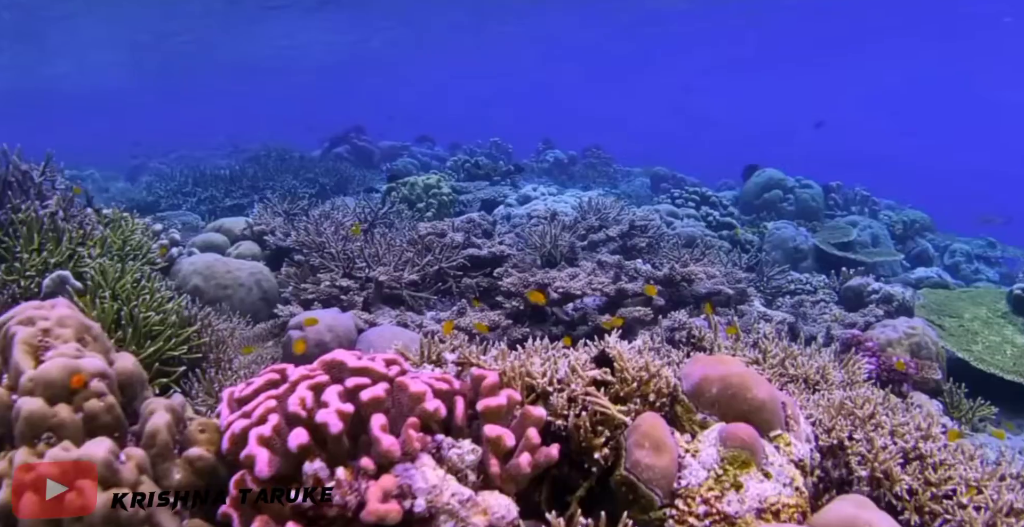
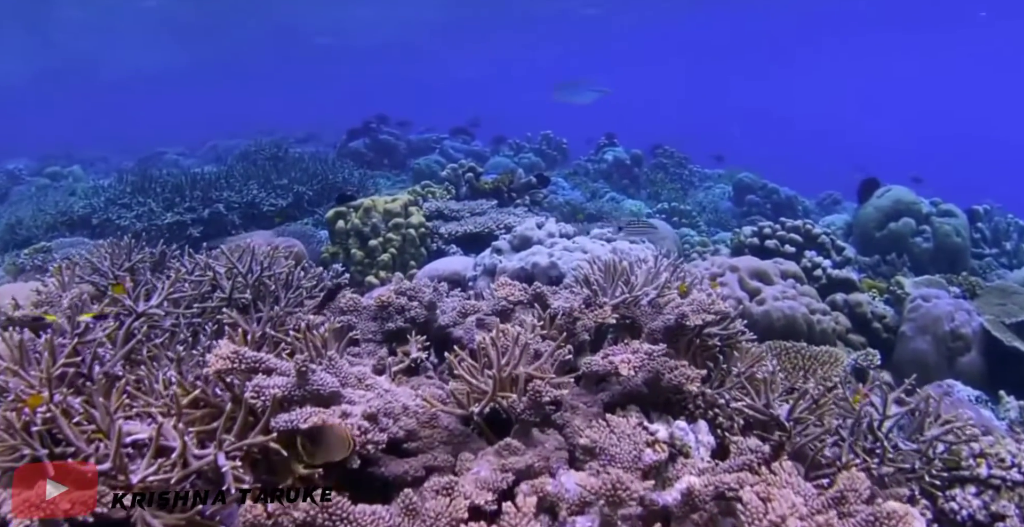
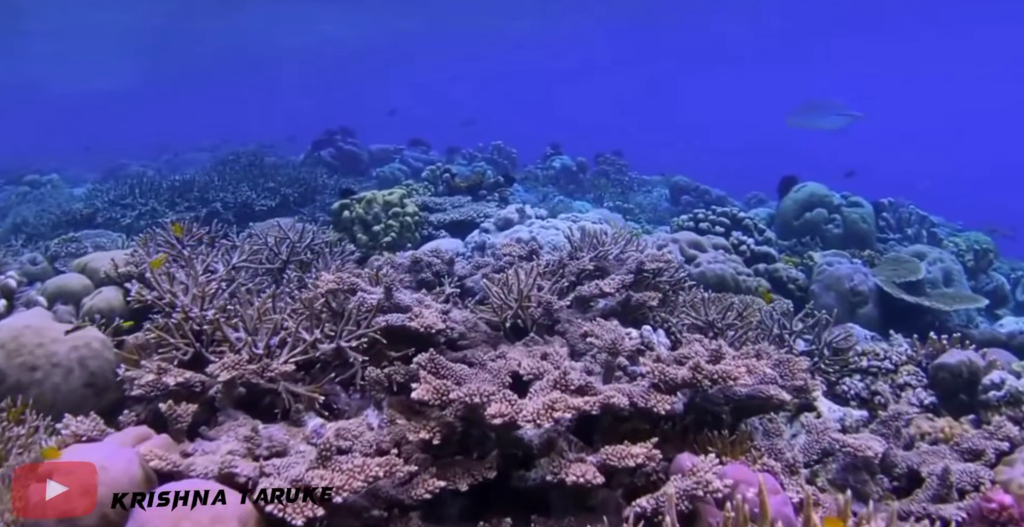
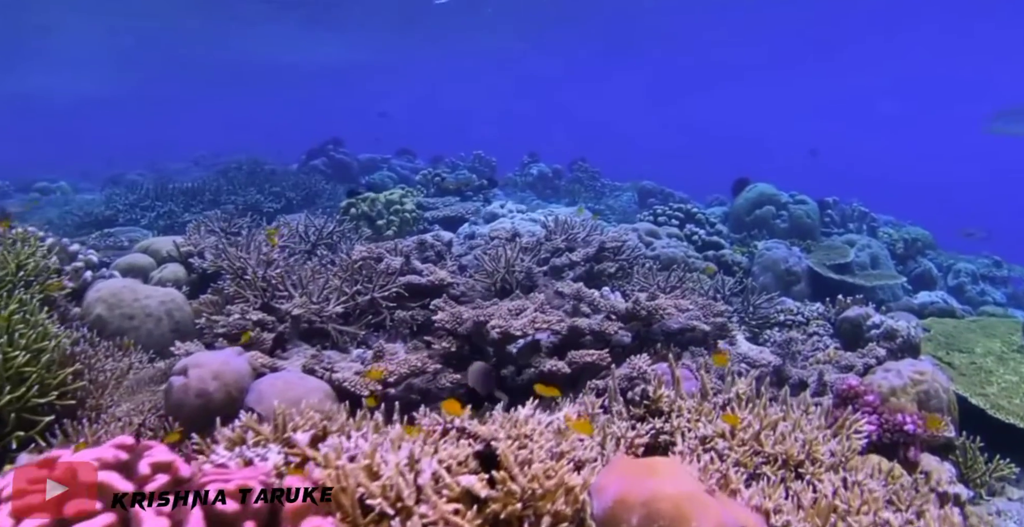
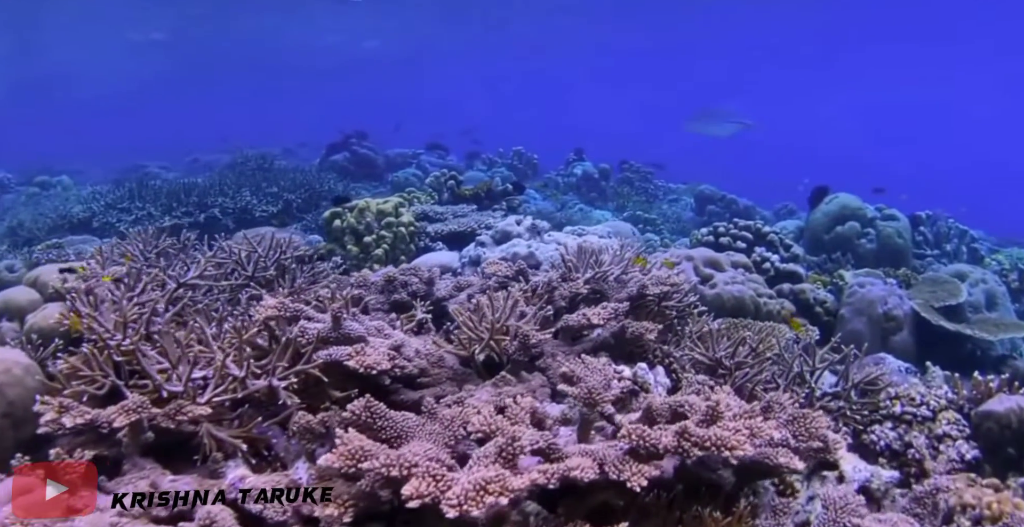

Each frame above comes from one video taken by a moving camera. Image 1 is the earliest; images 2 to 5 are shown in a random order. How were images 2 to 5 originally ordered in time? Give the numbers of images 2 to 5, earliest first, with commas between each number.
4, 3, 5, 2
